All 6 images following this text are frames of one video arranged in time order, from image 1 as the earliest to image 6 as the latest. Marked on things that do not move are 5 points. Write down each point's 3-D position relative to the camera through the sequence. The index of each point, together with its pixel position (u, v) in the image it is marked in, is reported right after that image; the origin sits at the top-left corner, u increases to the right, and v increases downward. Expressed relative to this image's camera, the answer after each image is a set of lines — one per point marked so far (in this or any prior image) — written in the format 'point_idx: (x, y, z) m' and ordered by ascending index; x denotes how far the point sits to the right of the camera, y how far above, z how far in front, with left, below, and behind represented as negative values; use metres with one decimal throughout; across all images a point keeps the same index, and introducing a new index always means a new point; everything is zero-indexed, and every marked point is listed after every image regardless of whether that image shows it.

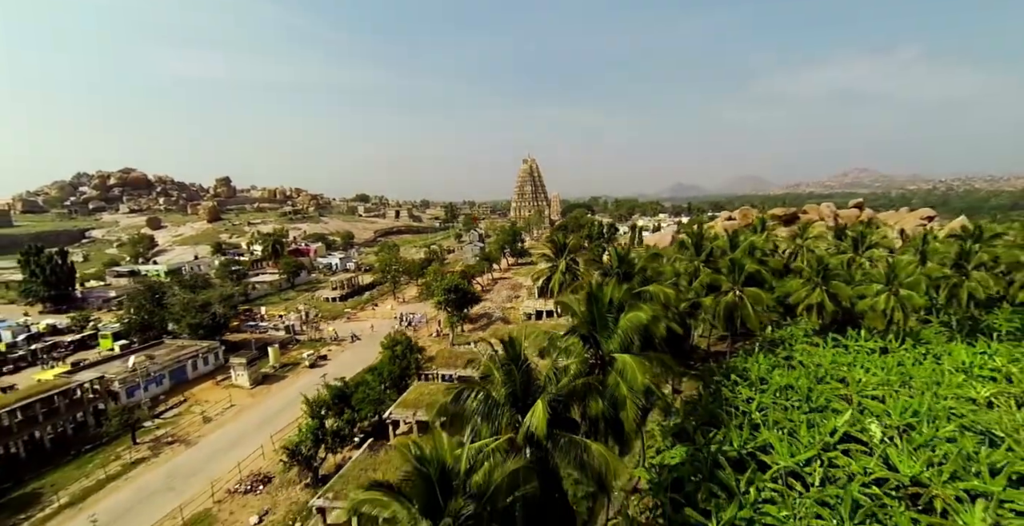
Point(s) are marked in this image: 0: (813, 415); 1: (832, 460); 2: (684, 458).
0: (+10.8, -5.5, +17.9) m
1: (+9.9, -6.0, +15.4) m
2: (+5.6, -6.4, +16.3) m
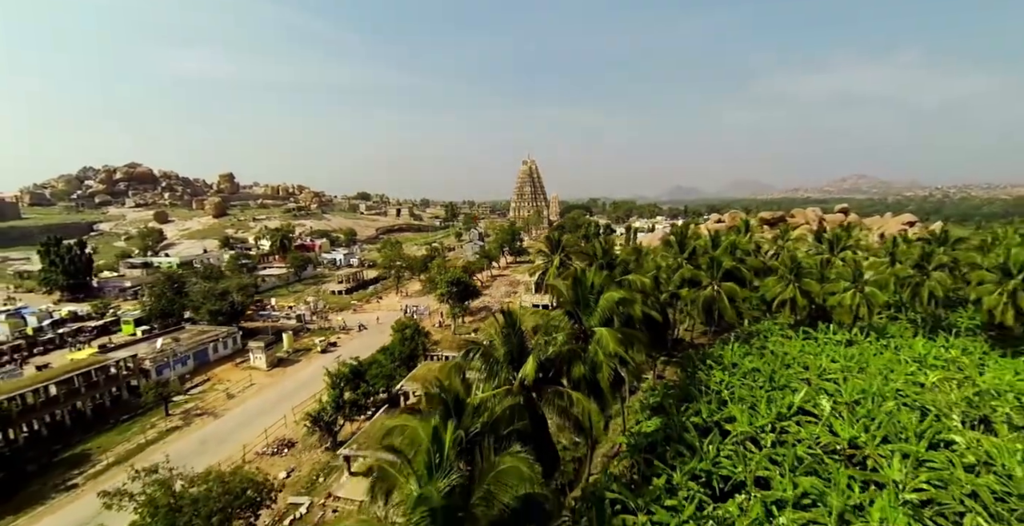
0: (+10.7, -5.3, +20.4) m
1: (+9.8, -5.8, +17.9) m
2: (+5.5, -6.1, +18.8) m
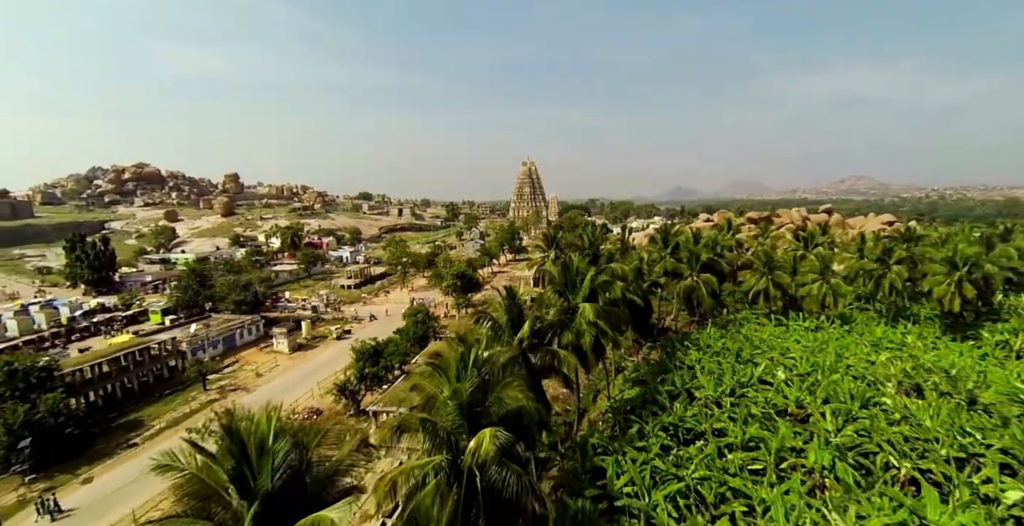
0: (+10.7, -4.9, +23.6) m
1: (+9.8, -5.4, +21.1) m
2: (+5.5, -5.7, +21.9) m
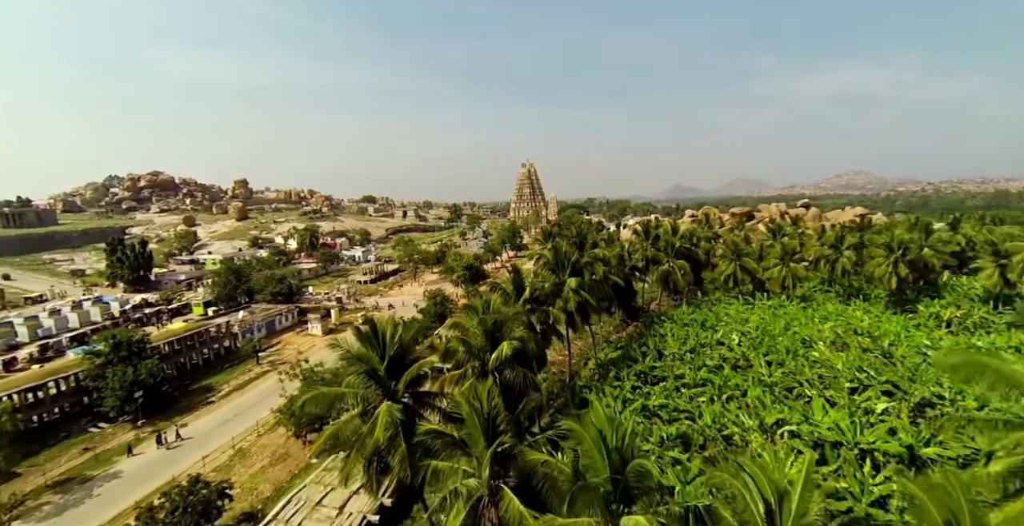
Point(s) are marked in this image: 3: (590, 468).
0: (+11.0, -4.0, +28.8) m
1: (+10.0, -4.6, +26.3) m
2: (+5.7, -4.9, +27.2) m
3: (+1.4, -3.4, +8.8) m
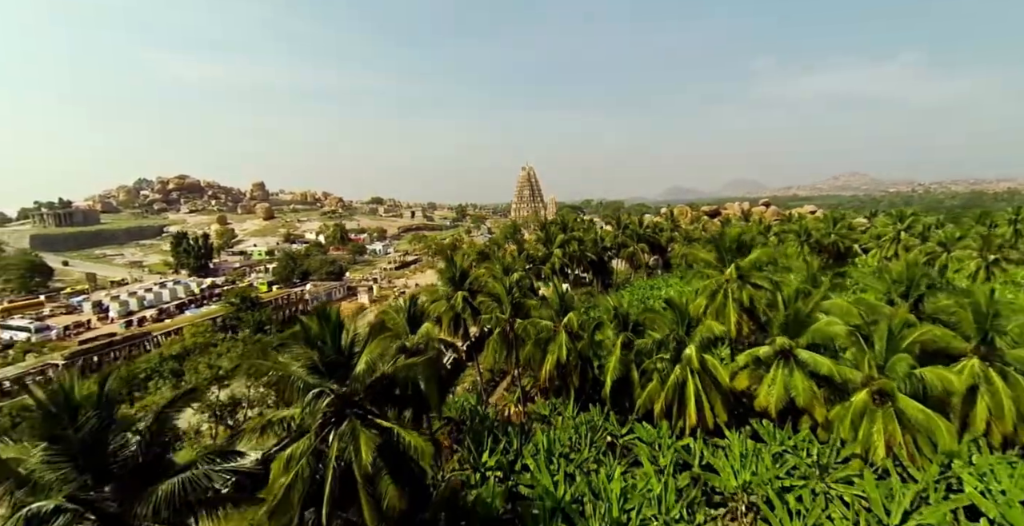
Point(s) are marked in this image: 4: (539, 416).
0: (+11.3, -2.4, +40.5) m
1: (+10.4, -2.9, +38.0) m
2: (+6.1, -3.2, +38.9) m
3: (+1.7, -1.7, +20.5) m
4: (+1.1, -5.8, +19.1) m
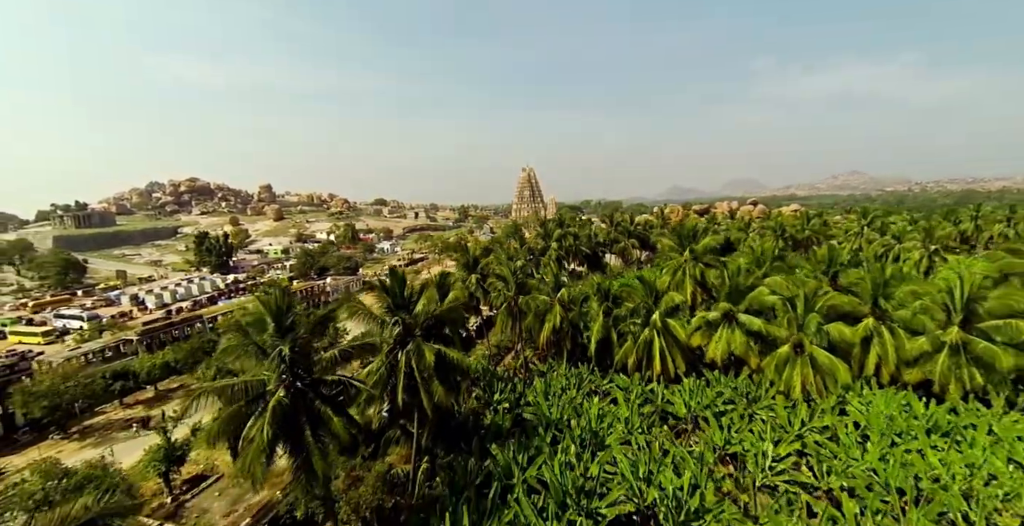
0: (+11.5, -1.7, +45.3) m
1: (+10.6, -2.2, +42.7) m
2: (+6.3, -2.6, +43.6) m
3: (+1.9, -1.0, +25.3) m
4: (+1.3, -5.2, +23.8) m
